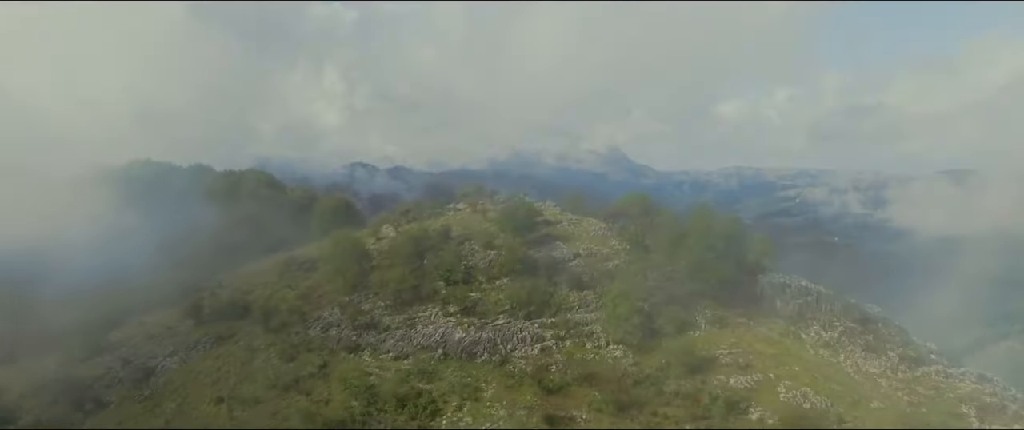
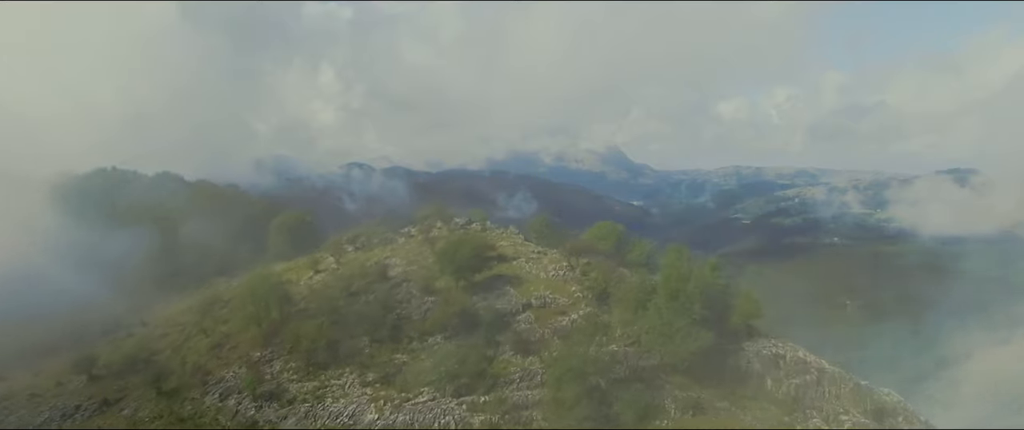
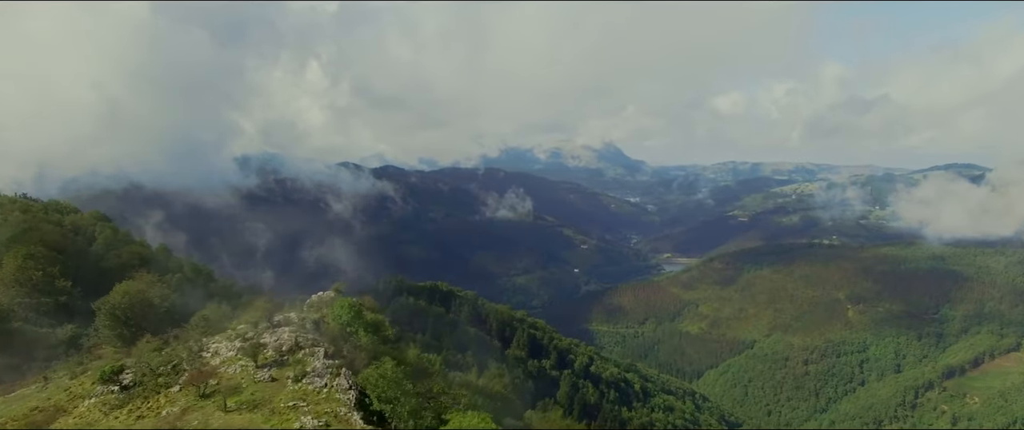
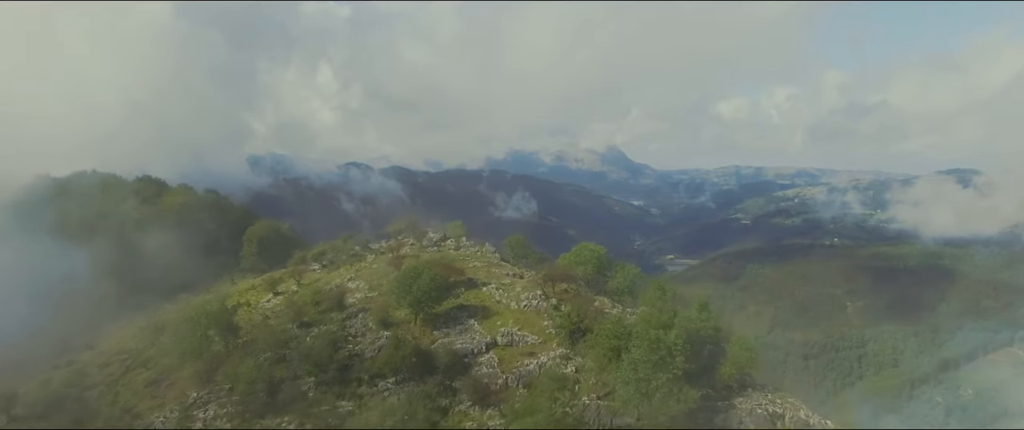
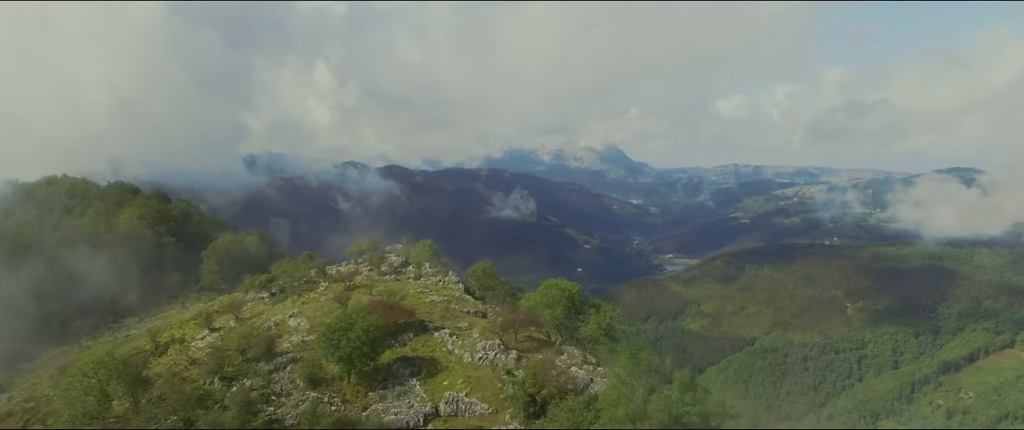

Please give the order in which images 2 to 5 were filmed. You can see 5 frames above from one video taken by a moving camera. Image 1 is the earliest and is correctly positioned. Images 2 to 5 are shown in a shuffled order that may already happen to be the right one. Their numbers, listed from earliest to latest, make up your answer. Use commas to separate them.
2, 4, 5, 3
